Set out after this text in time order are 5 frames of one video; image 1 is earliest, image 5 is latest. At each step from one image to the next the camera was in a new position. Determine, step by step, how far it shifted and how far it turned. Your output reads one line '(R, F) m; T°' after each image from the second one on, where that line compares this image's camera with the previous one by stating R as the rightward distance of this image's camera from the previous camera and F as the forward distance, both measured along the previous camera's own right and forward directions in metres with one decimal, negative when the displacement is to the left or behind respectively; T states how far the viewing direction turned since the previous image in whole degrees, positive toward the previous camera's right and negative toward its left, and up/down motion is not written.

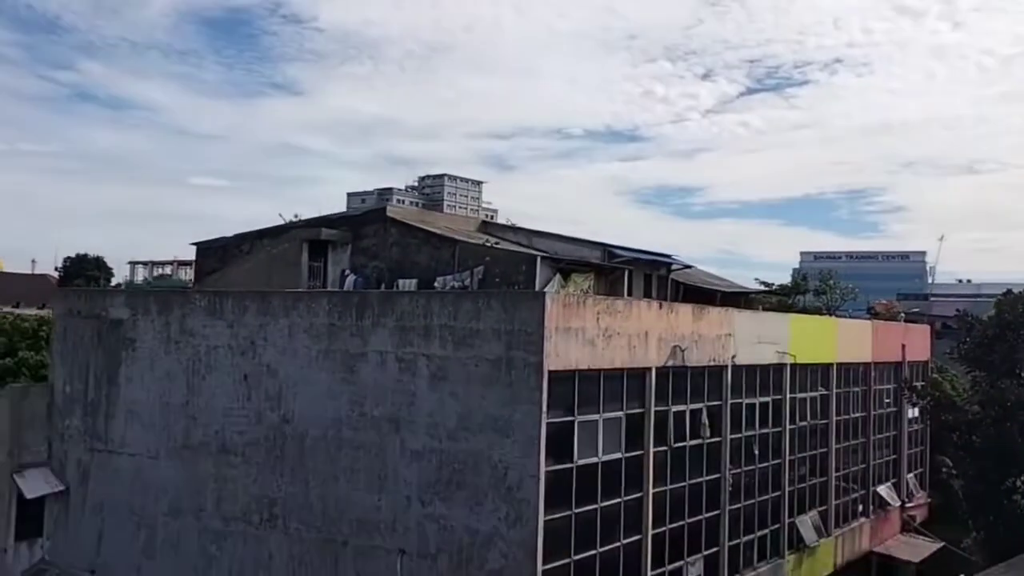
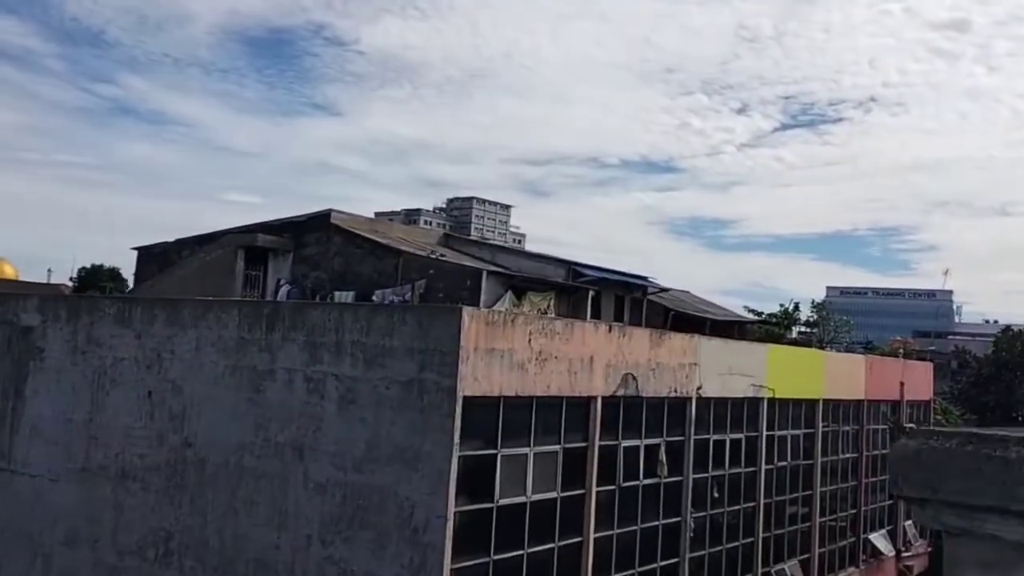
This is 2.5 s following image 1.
(+1.1, +1.3) m; -1°
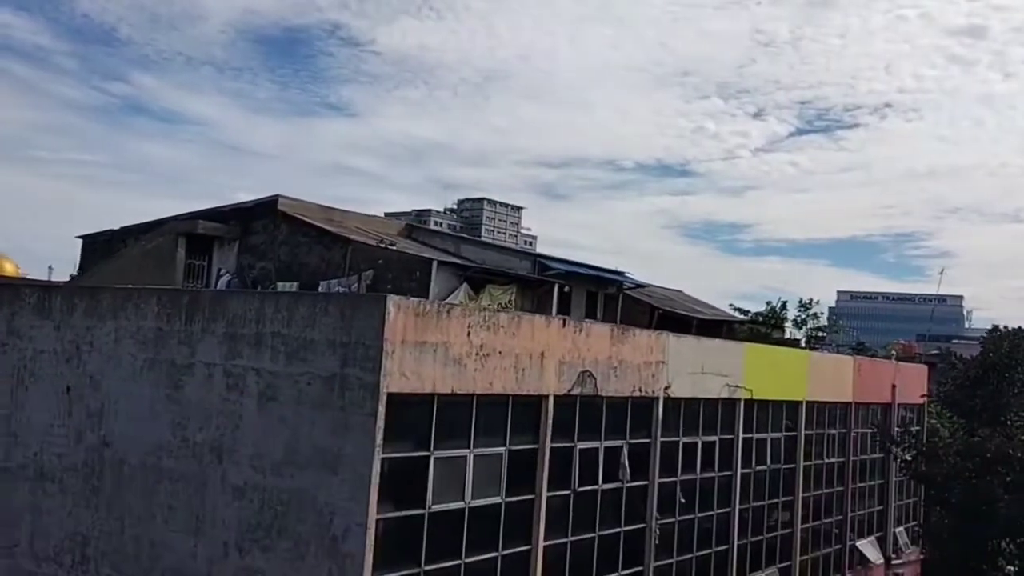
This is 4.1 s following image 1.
(+0.7, +0.9) m; 0°
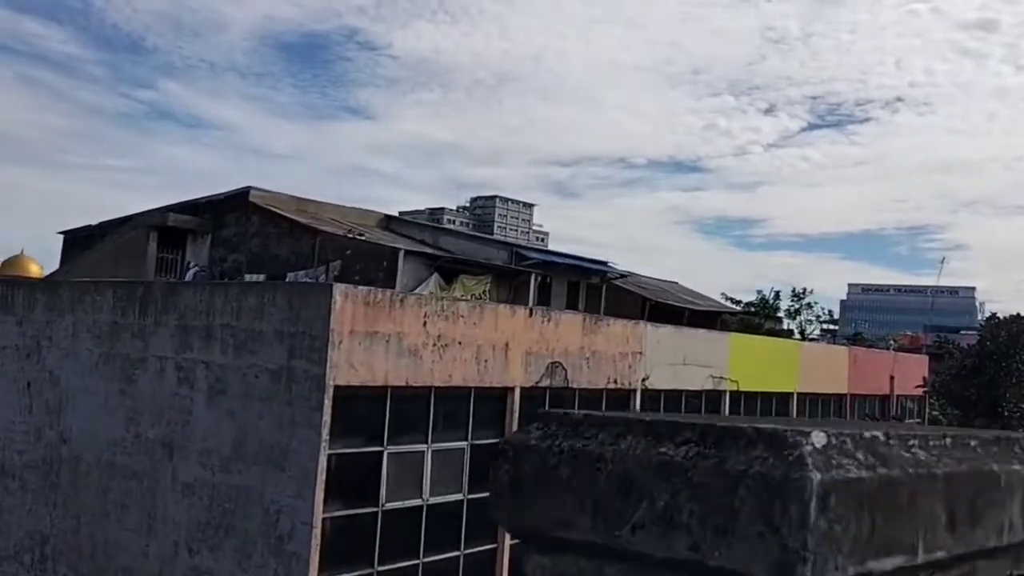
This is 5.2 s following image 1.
(+0.6, +0.3) m; -1°
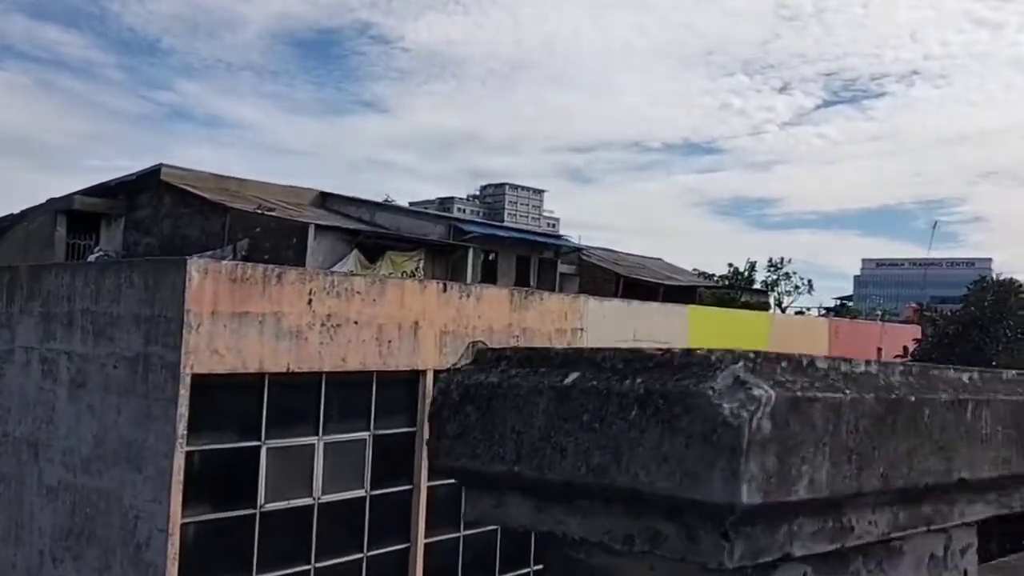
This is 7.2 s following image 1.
(+1.1, +1.0) m; -1°
